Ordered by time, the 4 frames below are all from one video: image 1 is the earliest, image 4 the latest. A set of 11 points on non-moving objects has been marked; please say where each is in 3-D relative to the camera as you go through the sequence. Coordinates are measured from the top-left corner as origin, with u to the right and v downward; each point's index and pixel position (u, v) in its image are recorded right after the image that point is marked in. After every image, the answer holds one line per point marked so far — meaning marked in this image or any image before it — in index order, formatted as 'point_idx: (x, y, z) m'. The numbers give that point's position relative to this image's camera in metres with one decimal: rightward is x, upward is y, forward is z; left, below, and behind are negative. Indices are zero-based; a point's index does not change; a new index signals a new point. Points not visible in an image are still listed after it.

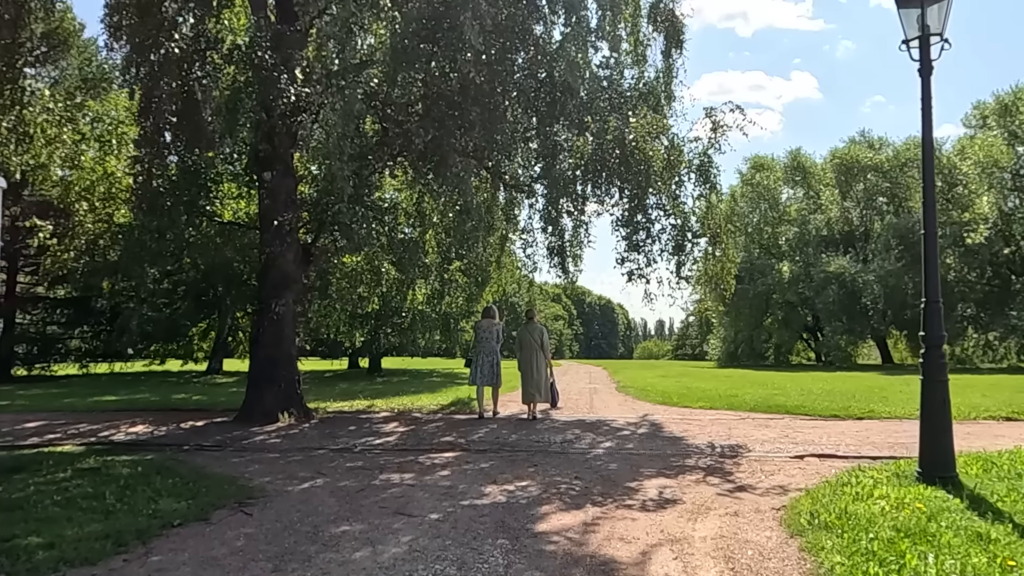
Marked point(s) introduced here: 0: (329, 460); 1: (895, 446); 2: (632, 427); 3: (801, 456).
0: (-2.0, -1.9, +8.4) m
1: (+4.7, -2.0, +9.4) m
2: (+1.8, -2.1, +11.2) m
3: (+3.3, -1.9, +8.6) m
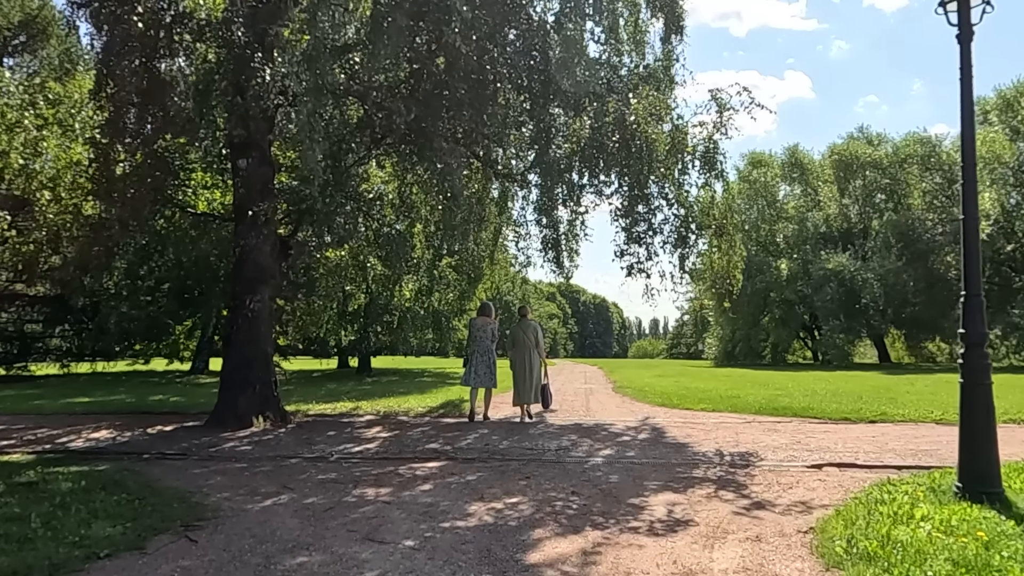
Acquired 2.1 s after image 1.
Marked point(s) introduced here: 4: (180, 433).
0: (-2.1, -1.8, +7.6) m
1: (+4.6, -1.9, +8.6) m
2: (+1.6, -2.0, +10.4) m
3: (+3.2, -1.8, +7.9) m
4: (-4.7, -2.0, +10.7) m
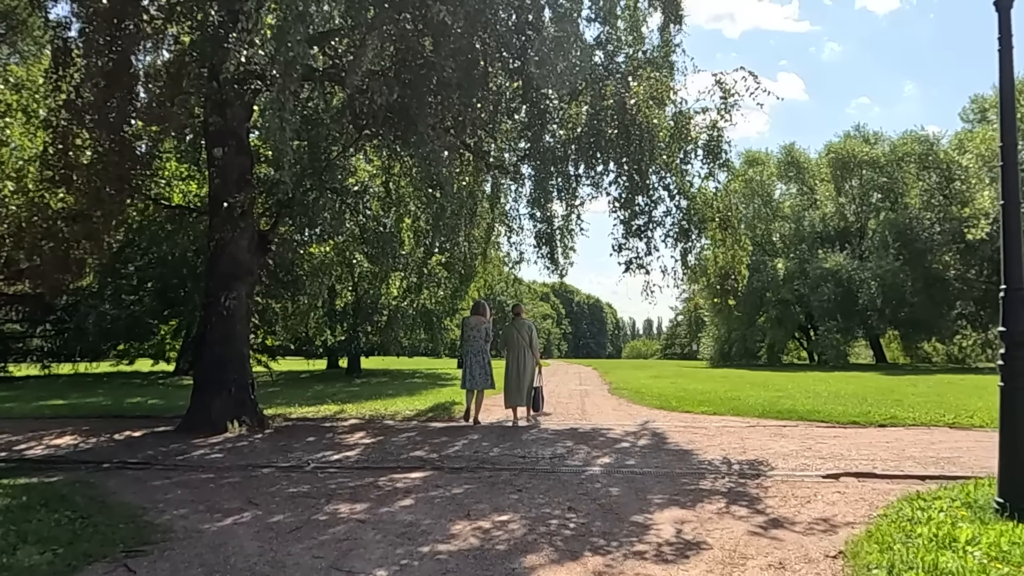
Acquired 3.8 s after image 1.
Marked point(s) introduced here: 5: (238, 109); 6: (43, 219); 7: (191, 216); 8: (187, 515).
0: (-2.2, -1.8, +6.9) m
1: (+4.5, -1.8, +8.0) m
2: (+1.5, -1.9, +9.8) m
3: (+3.1, -1.8, +7.2) m
4: (-4.8, -2.0, +10.0) m
5: (-3.9, +2.5, +10.7) m
6: (-7.4, +1.1, +12.1) m
7: (-5.4, +1.2, +12.8) m
8: (-2.4, -1.7, +5.7) m
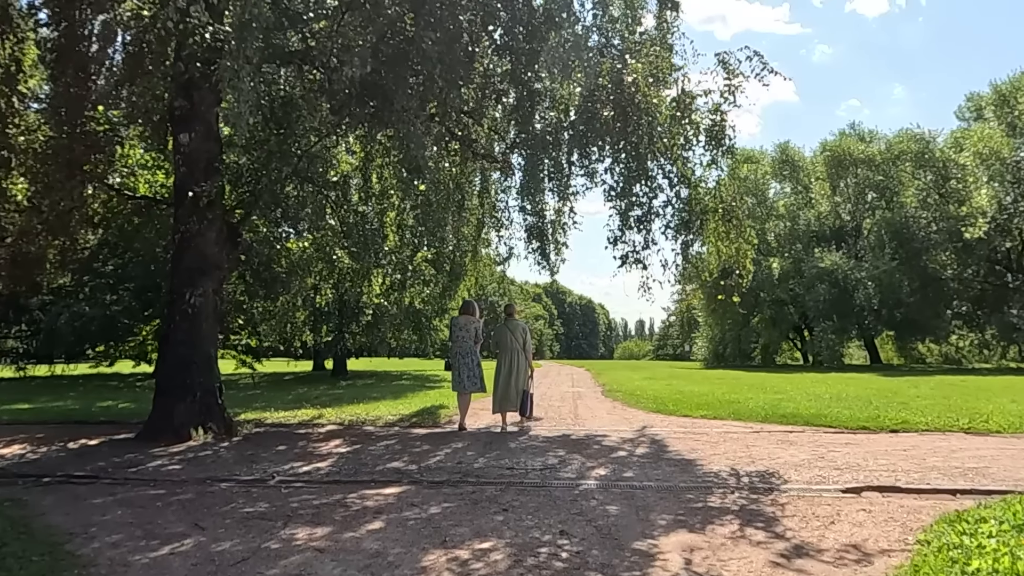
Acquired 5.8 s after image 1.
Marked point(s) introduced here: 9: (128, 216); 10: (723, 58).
0: (-2.3, -1.7, +6.2) m
1: (+4.4, -1.8, +7.3) m
2: (+1.4, -1.9, +9.1) m
3: (+3.0, -1.7, +6.5) m
4: (-4.9, -1.9, +9.2) m
5: (-4.0, +2.6, +9.9) m
6: (-7.6, +1.1, +11.3) m
7: (-5.6, +1.3, +12.0) m
8: (-2.6, -1.7, +4.9) m
9: (-6.5, +1.2, +12.9) m
10: (+2.8, +3.0, +9.9) m
